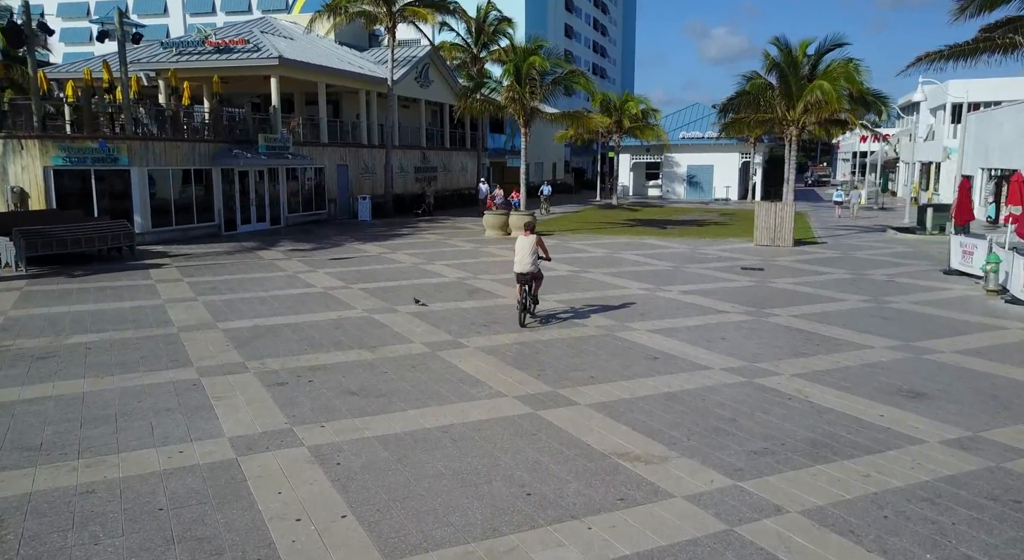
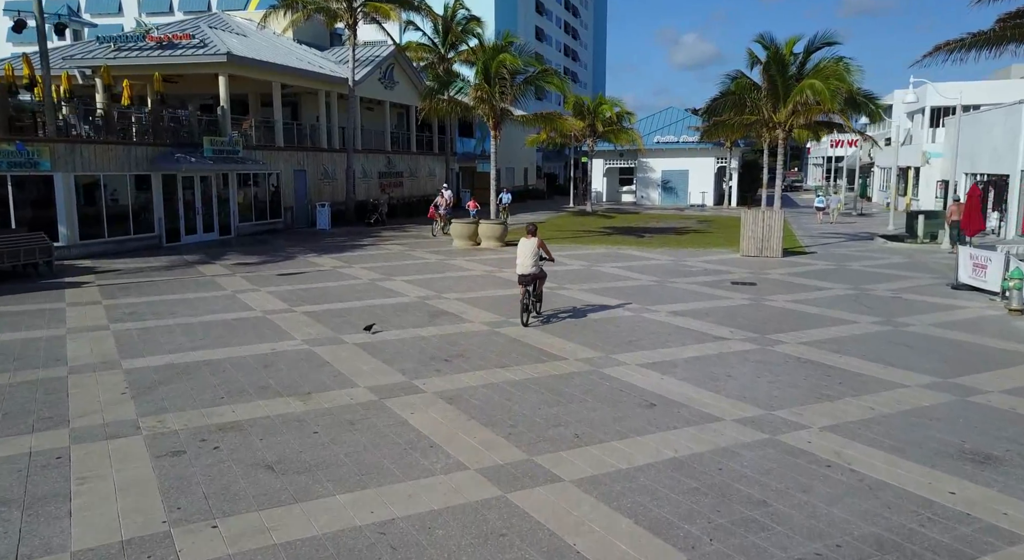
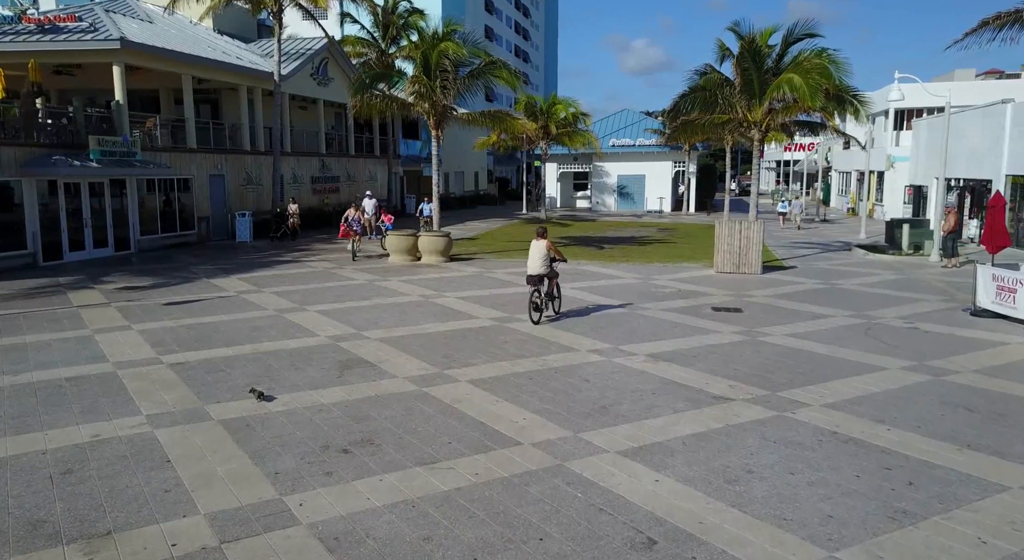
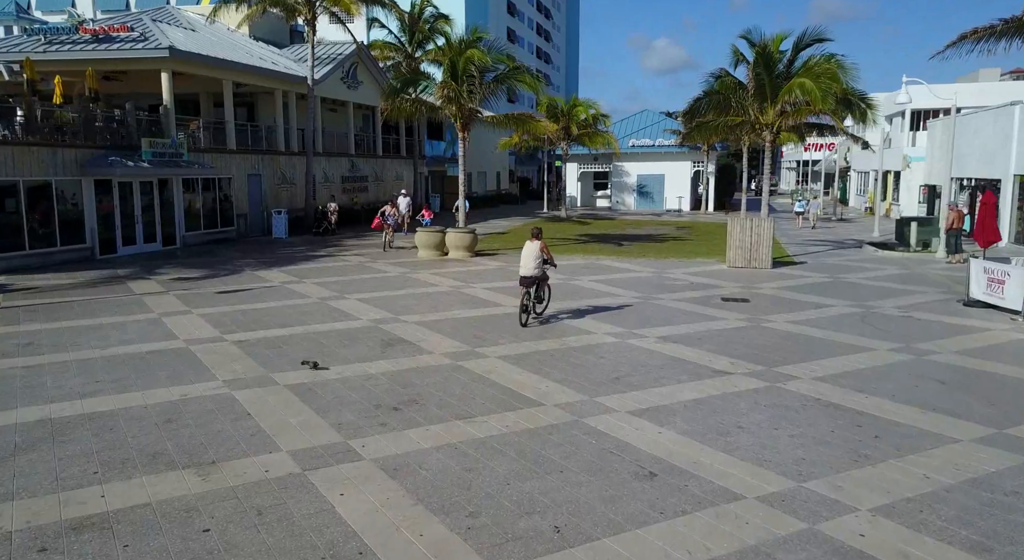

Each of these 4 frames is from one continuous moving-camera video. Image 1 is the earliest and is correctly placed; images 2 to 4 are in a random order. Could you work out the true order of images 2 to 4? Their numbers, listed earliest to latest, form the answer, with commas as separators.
2, 4, 3
